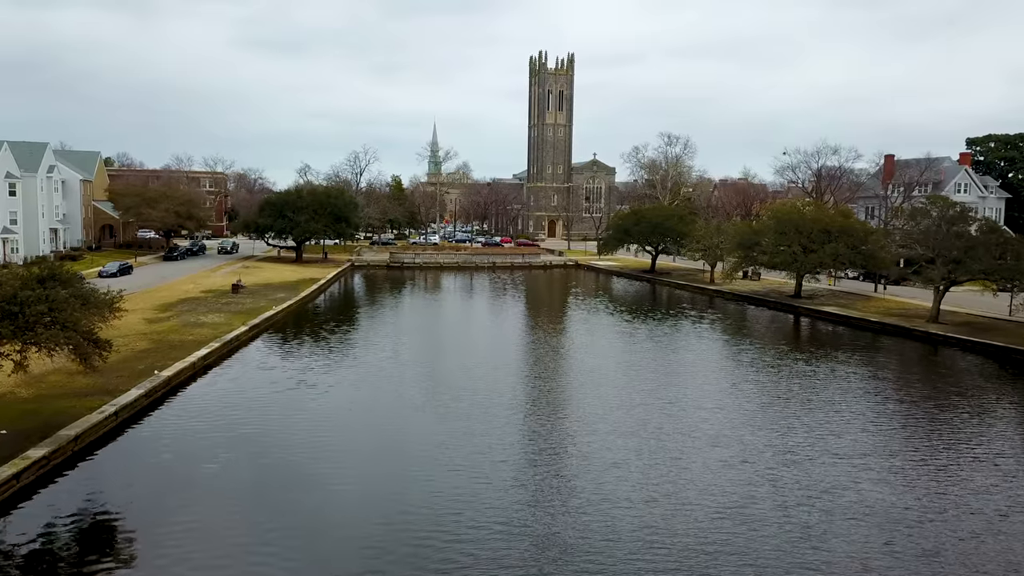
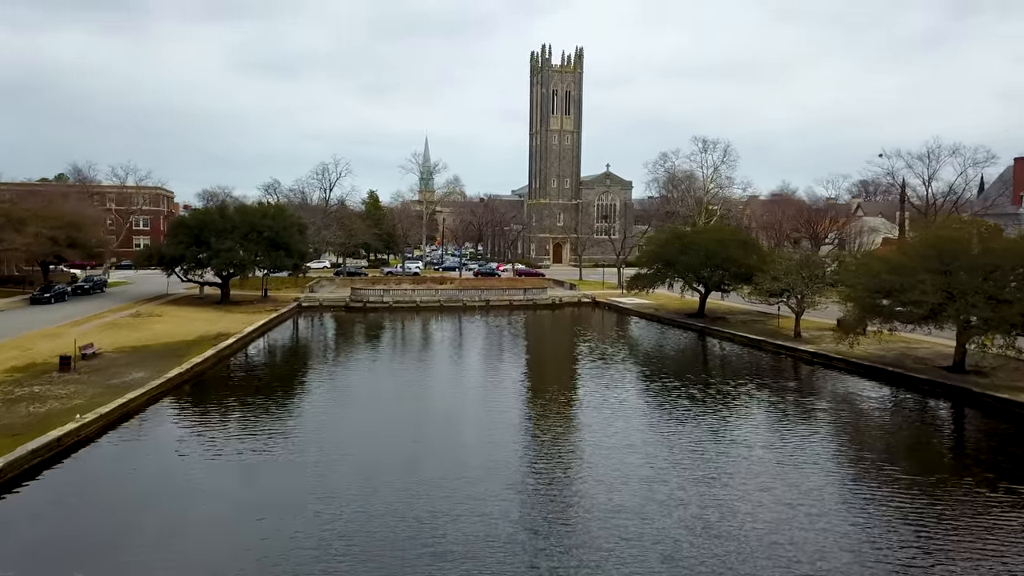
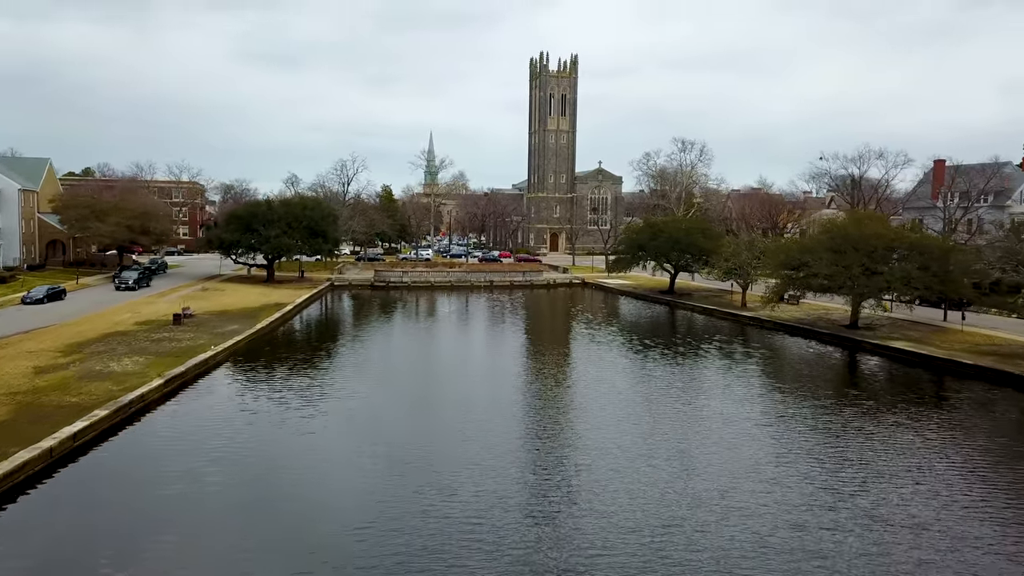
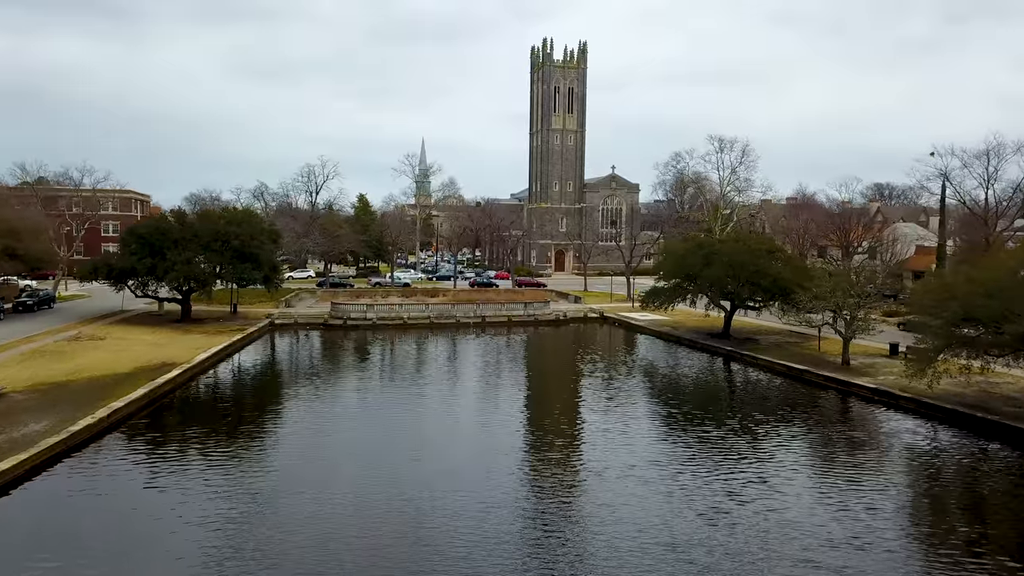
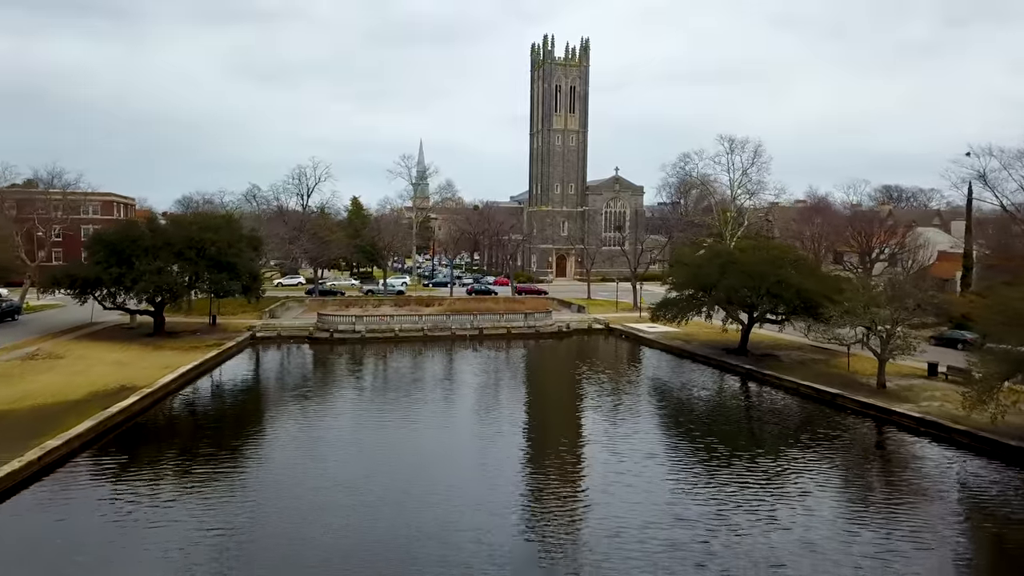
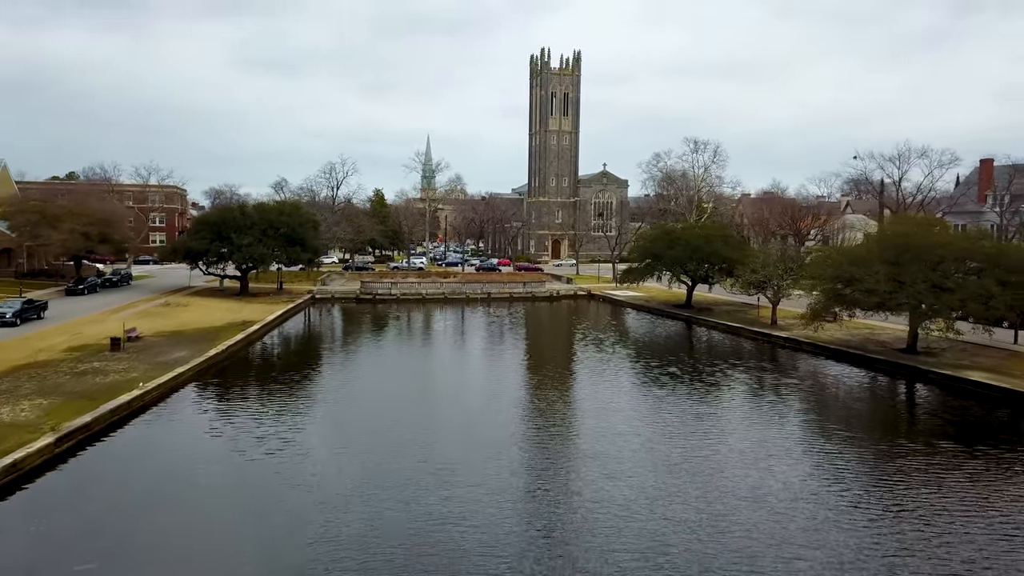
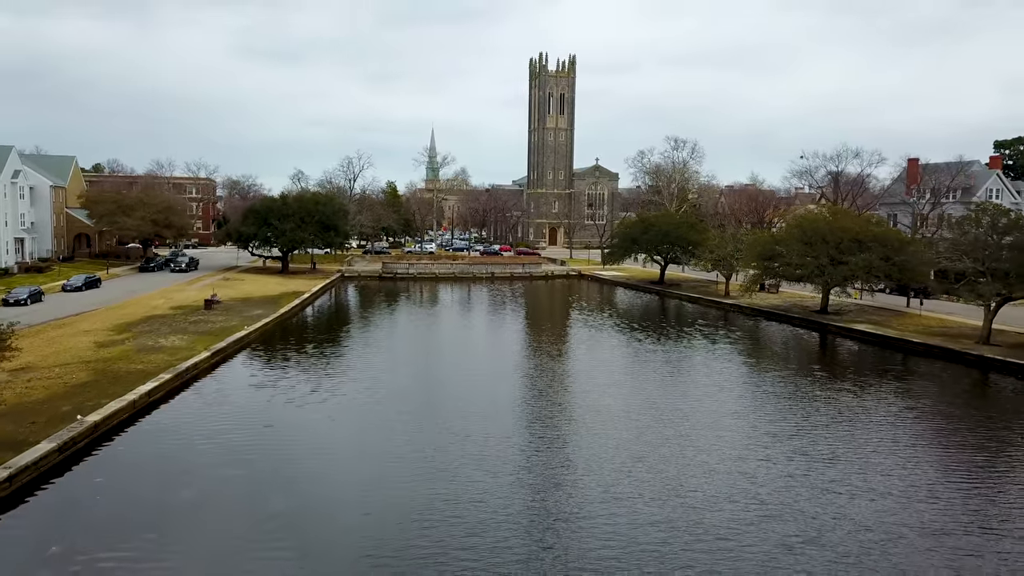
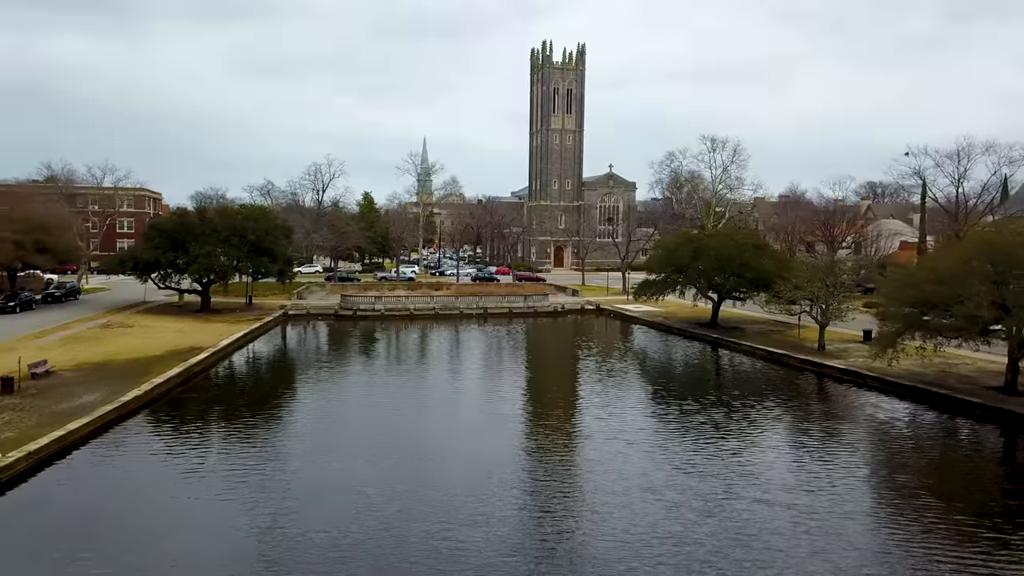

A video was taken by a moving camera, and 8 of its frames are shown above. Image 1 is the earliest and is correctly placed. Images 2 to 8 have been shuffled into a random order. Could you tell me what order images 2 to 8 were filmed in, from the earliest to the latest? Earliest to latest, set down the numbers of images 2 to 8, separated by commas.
7, 3, 6, 2, 8, 4, 5
